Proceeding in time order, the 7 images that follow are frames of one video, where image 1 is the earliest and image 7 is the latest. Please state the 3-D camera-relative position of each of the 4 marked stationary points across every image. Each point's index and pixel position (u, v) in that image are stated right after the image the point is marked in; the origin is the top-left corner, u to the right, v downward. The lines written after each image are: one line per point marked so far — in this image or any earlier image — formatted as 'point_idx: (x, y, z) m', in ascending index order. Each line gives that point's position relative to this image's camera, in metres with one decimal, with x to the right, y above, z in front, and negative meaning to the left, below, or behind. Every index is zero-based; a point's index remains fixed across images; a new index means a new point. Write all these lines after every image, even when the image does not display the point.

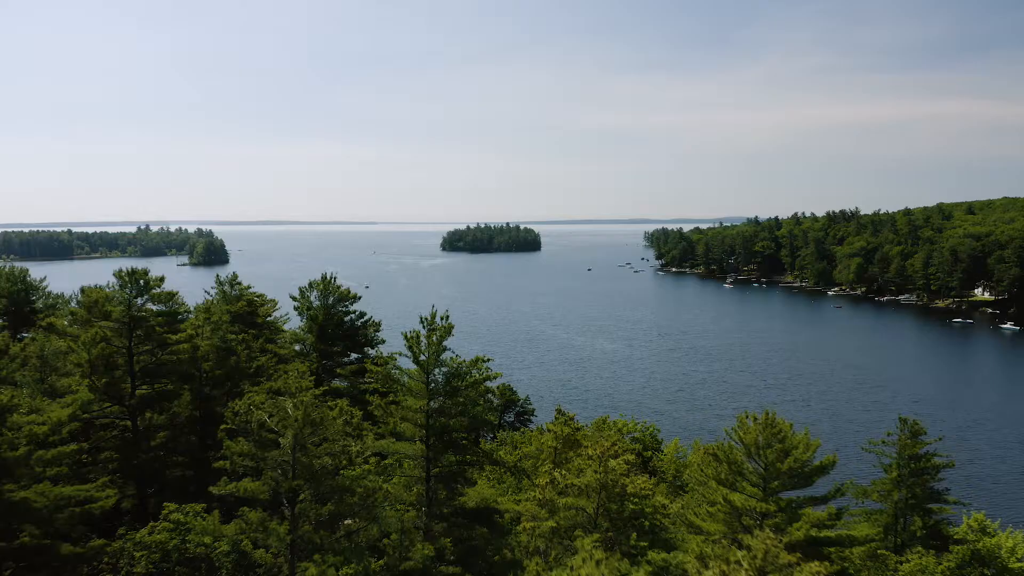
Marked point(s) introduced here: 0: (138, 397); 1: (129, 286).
0: (-9.8, -2.9, +16.5) m
1: (-10.1, 0.0, +16.6) m
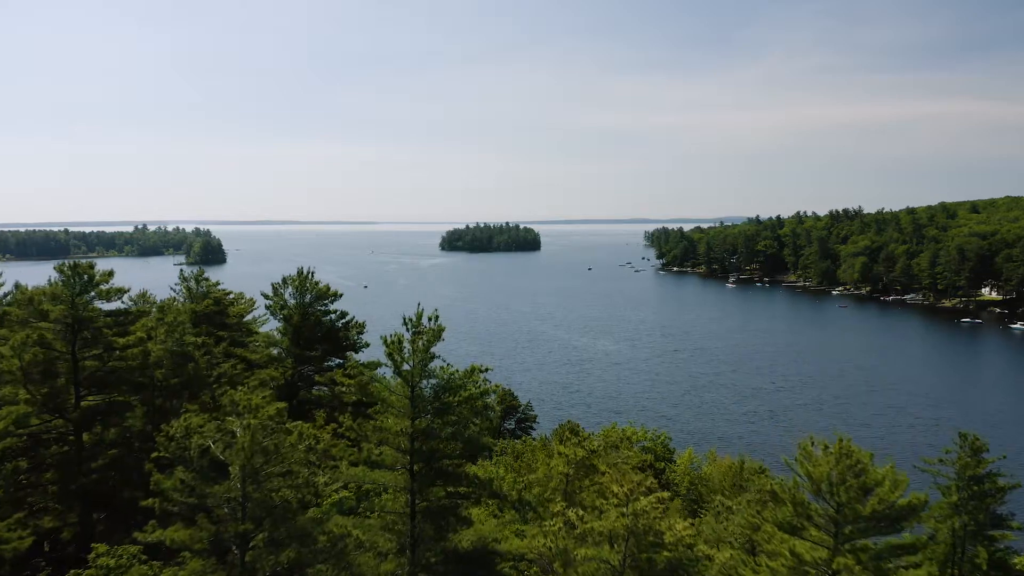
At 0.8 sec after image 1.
0: (-9.8, -2.8, +14.3) m
1: (-10.1, +0.1, +14.4) m
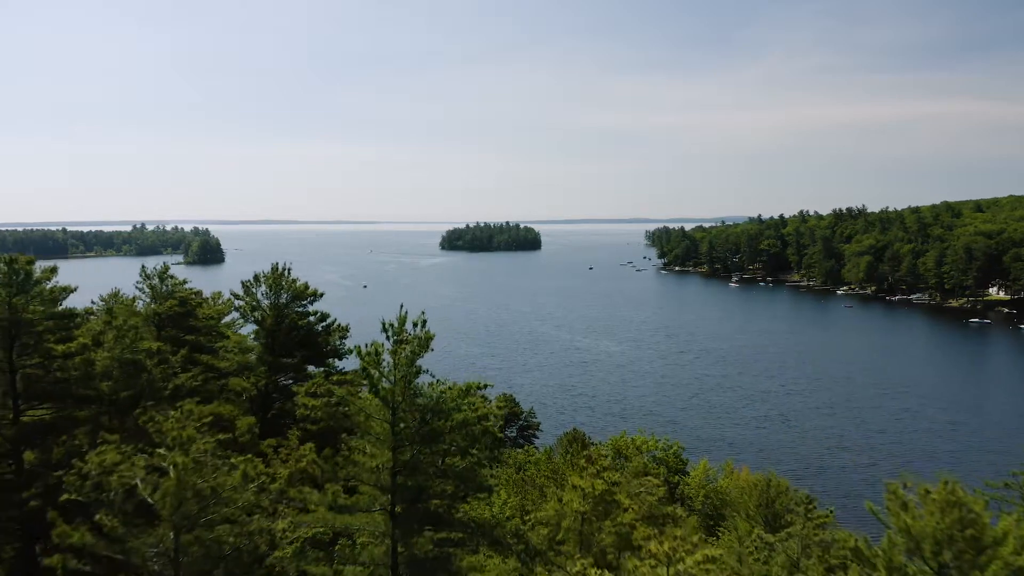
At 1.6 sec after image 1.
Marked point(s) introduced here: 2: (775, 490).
0: (-9.7, -2.7, +12.4) m
1: (-10.0, +0.1, +12.5) m
2: (+8.1, -6.2, +19.2) m
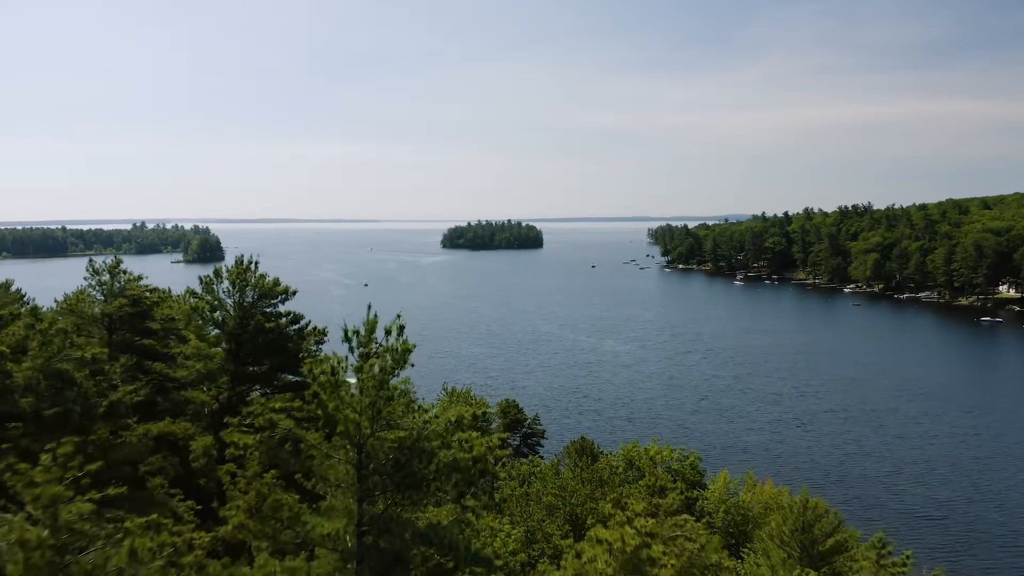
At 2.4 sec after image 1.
0: (-9.6, -2.7, +10.4) m
1: (-9.9, +0.2, +10.5) m
2: (+8.2, -6.1, +17.1) m
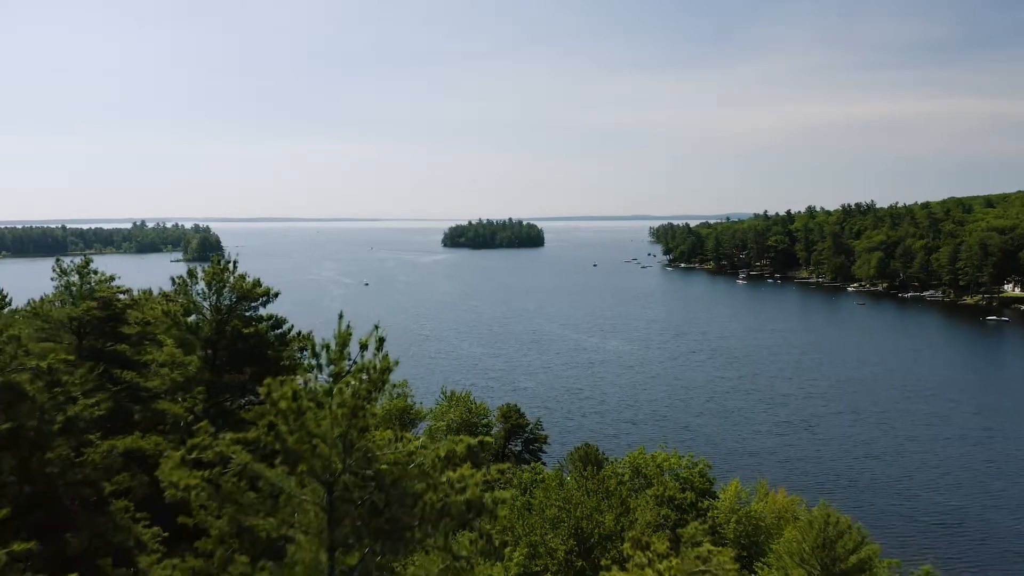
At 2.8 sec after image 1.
0: (-9.6, -2.7, +9.4) m
1: (-9.9, +0.2, +9.5) m
2: (+8.2, -6.1, +16.1) m
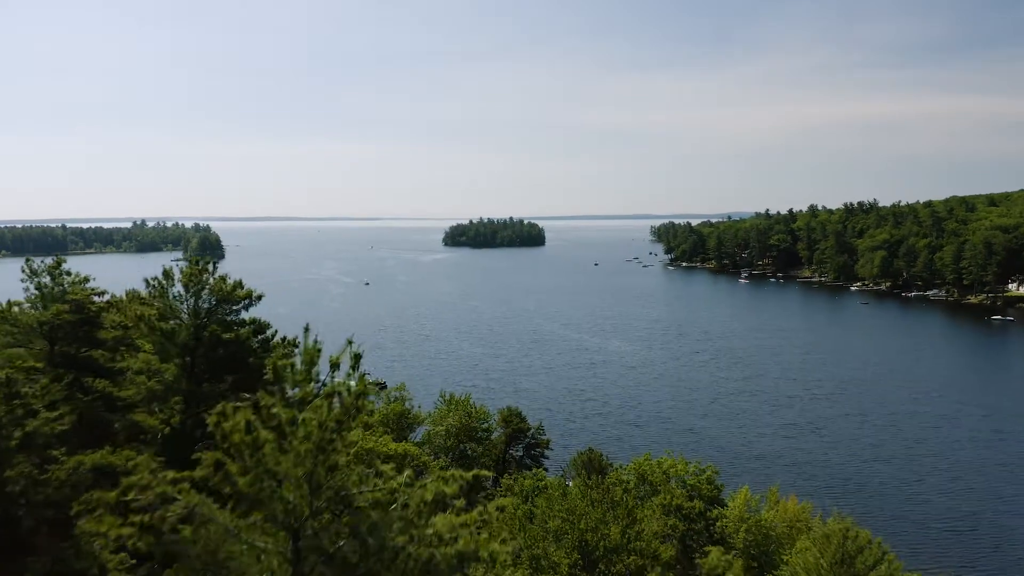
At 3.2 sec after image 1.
0: (-9.6, -2.8, +8.6) m
1: (-9.9, +0.1, +8.8) m
2: (+8.2, -6.1, +15.3) m
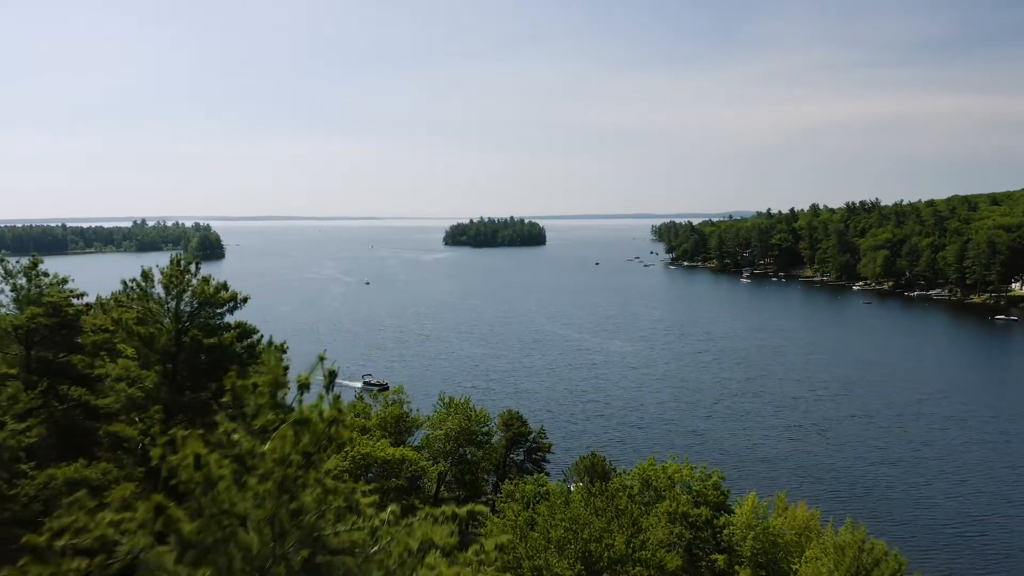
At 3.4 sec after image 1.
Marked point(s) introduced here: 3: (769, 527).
0: (-9.6, -2.8, +8.0) m
1: (-9.9, +0.1, +8.2) m
2: (+8.2, -6.1, +14.7) m
3: (+7.9, -7.6, +19.6) m
